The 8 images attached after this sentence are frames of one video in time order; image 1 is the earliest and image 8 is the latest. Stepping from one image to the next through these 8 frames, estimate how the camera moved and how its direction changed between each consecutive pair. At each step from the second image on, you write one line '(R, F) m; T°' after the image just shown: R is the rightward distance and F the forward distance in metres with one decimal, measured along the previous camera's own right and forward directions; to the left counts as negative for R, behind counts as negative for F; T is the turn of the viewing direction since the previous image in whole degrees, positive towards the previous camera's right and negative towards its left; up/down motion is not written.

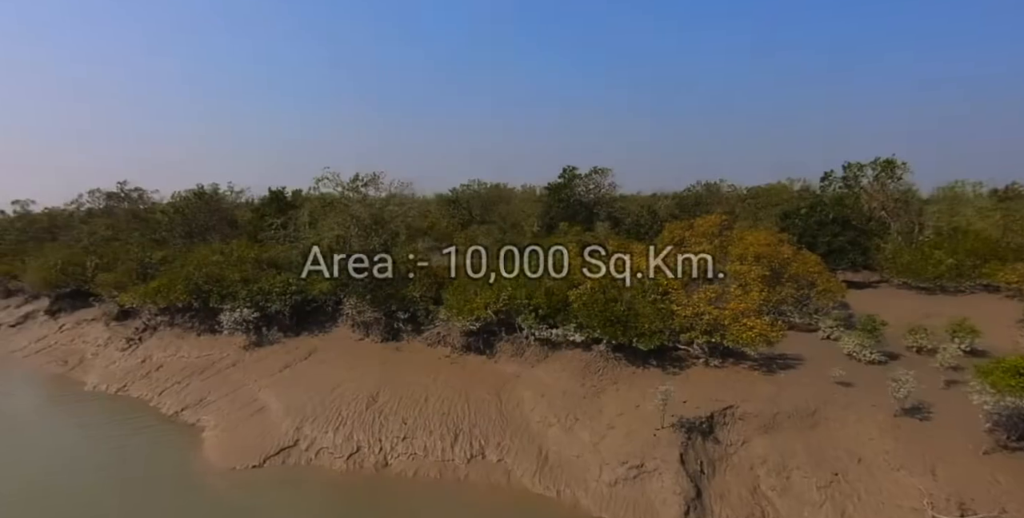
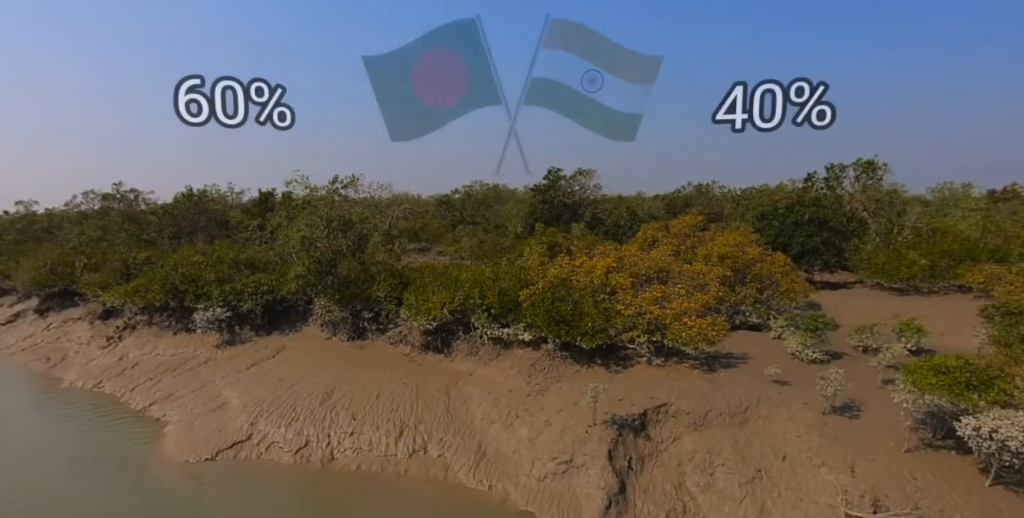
(+1.8, -0.3) m; -1°
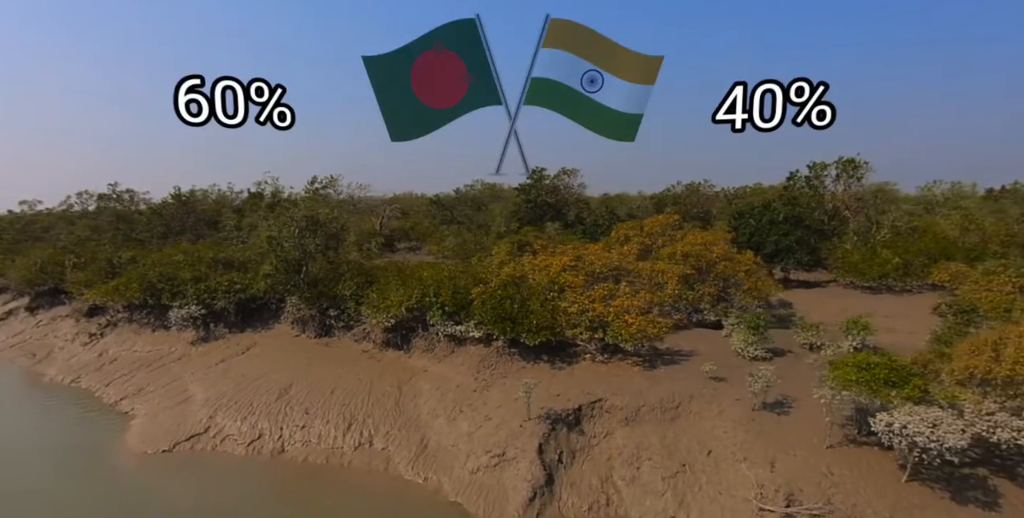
(+1.8, -0.3) m; -1°
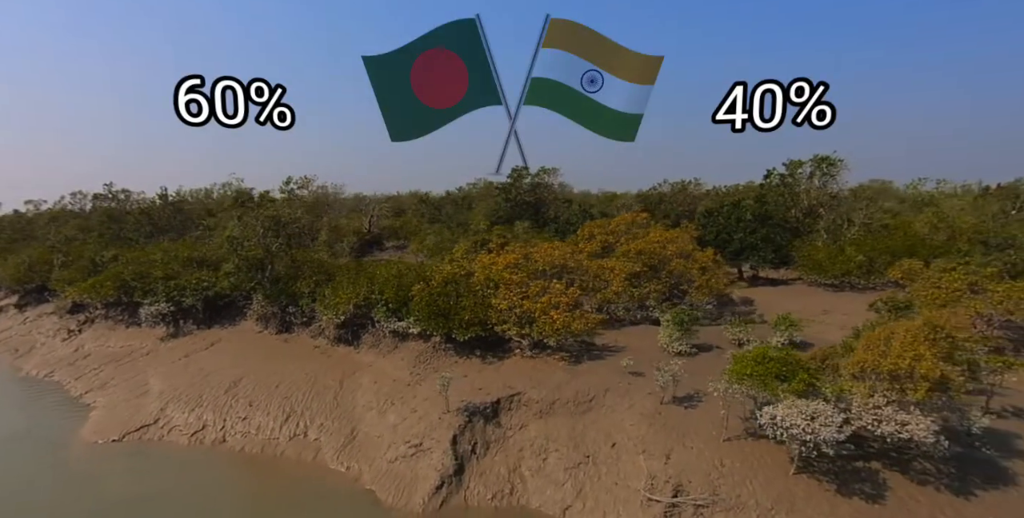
(+2.4, -0.4) m; -2°
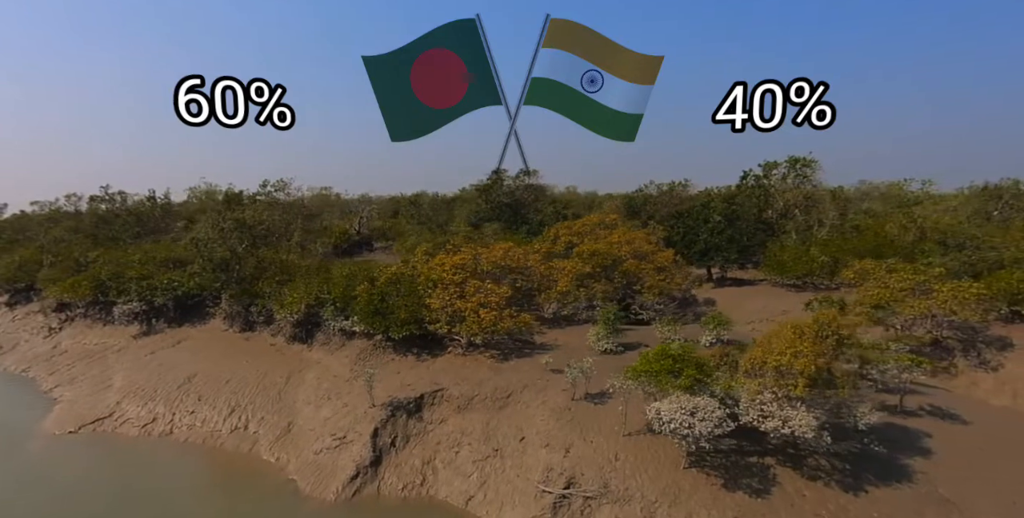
(+2.4, -0.5) m; -2°
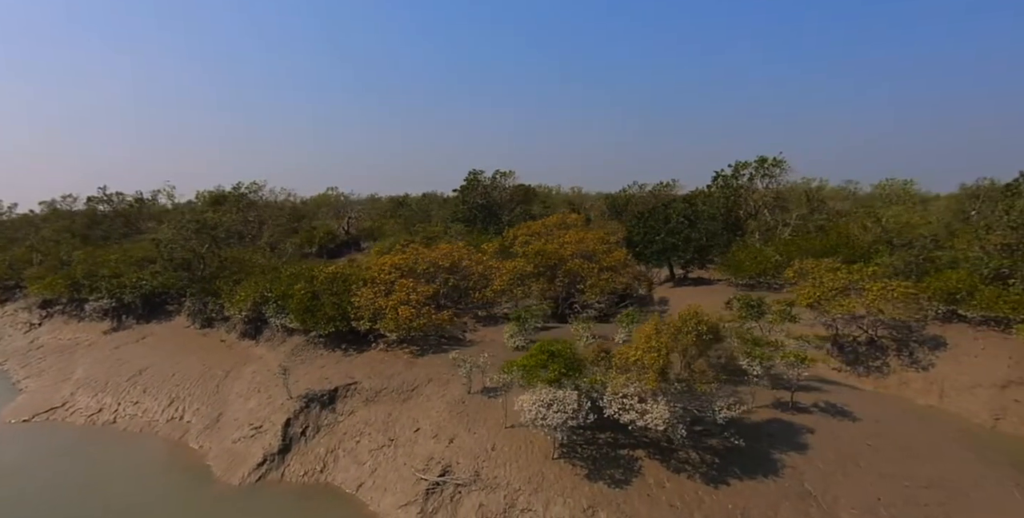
(+3.1, -0.6) m; -2°
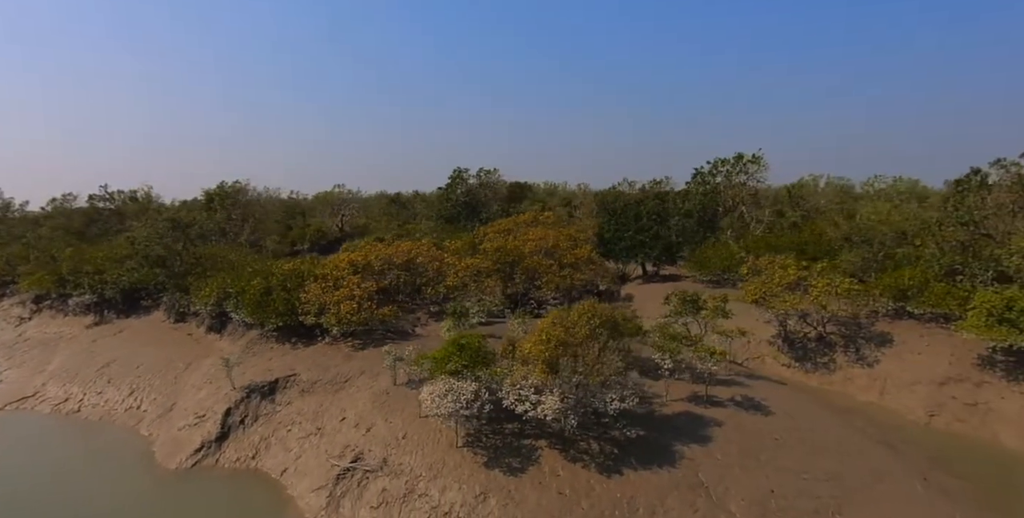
(+2.5, -0.5) m; -2°
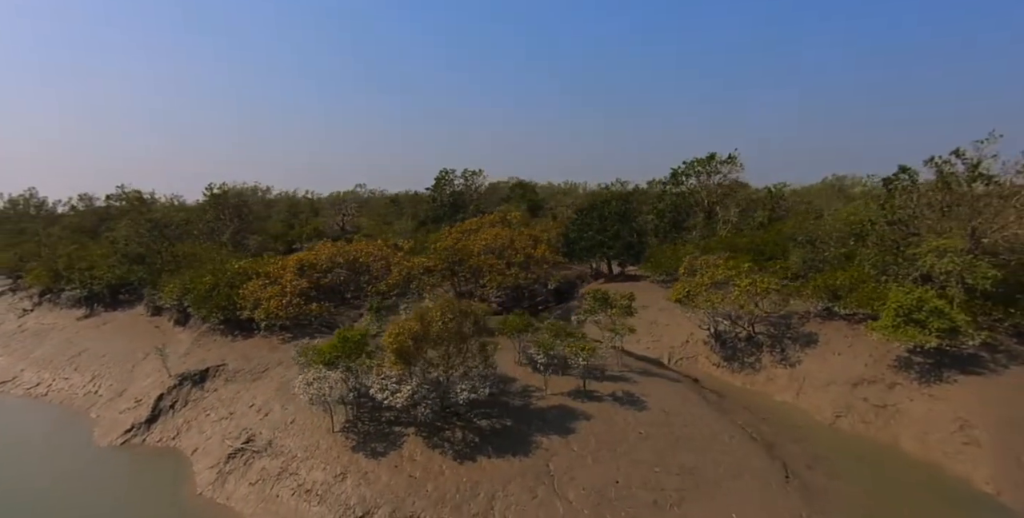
(+3.9, -0.7) m; -4°
